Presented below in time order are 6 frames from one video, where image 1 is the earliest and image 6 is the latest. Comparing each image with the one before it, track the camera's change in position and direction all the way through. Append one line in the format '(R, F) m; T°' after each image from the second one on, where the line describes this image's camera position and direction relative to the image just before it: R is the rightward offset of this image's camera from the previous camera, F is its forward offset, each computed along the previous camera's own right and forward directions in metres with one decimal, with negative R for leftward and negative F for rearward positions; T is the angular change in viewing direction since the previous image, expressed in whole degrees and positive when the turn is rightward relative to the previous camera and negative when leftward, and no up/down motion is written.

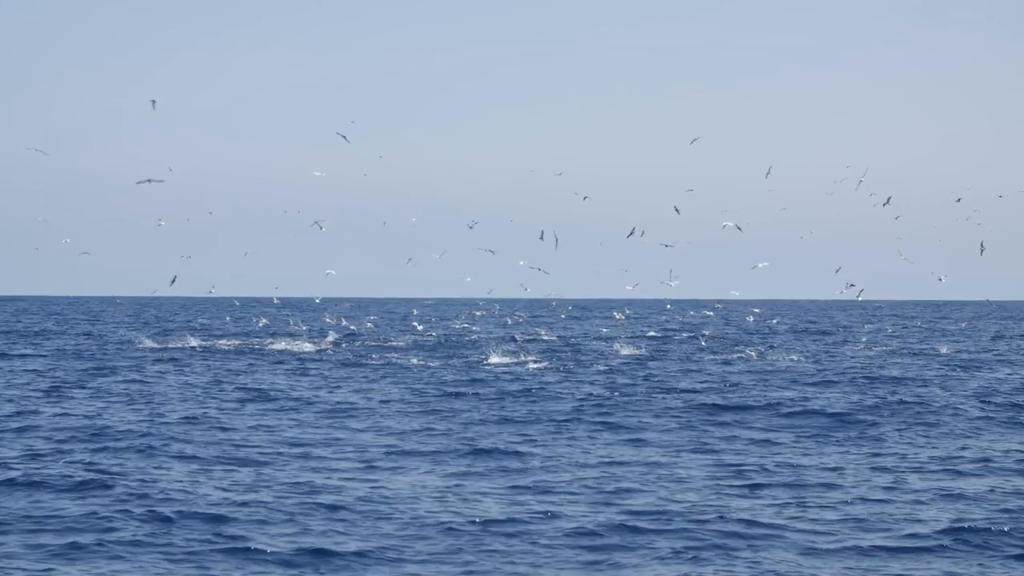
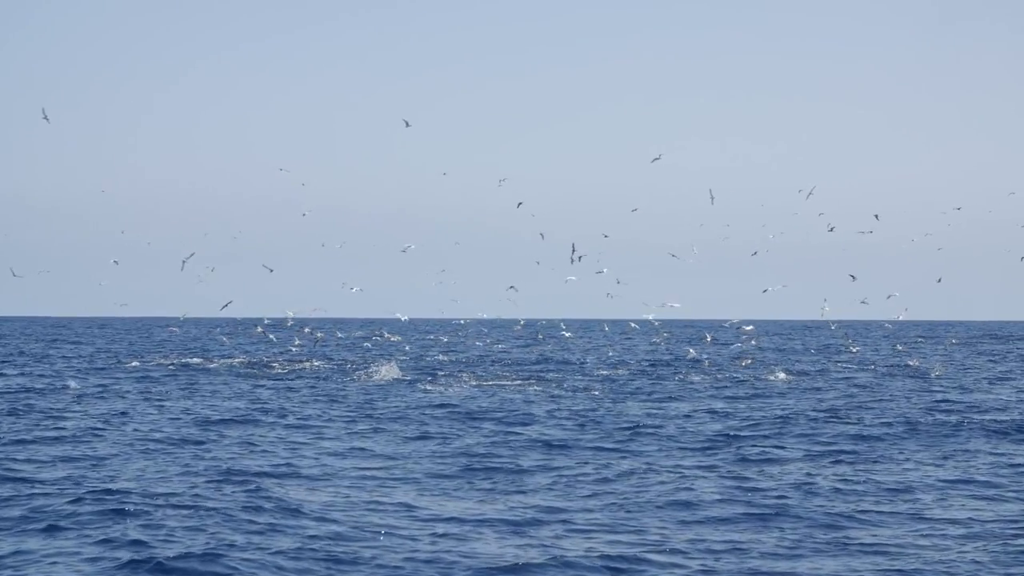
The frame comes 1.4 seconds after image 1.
(-0.1, +0.3) m; +1°
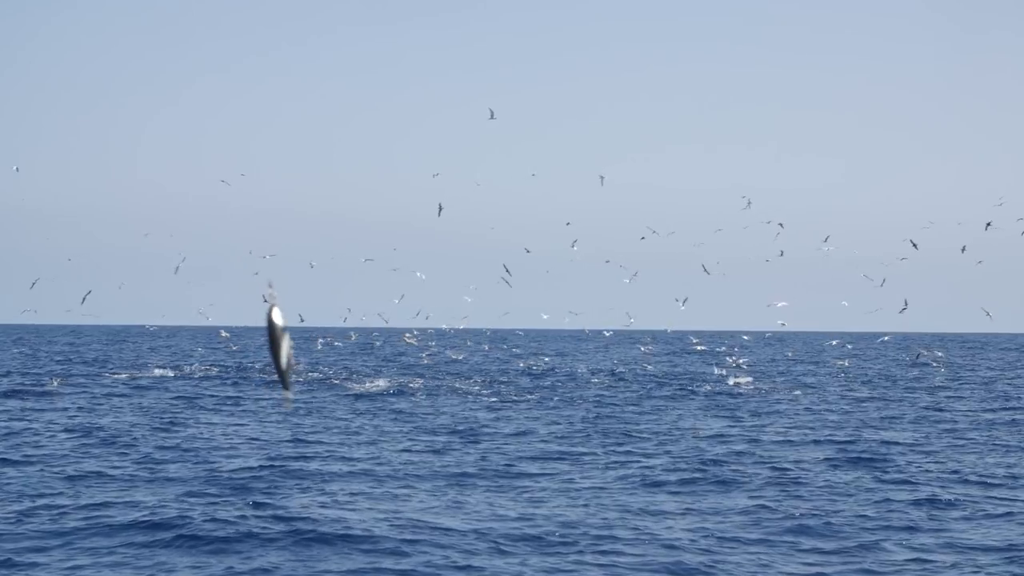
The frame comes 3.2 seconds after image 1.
(-1.9, +3.7) m; +1°
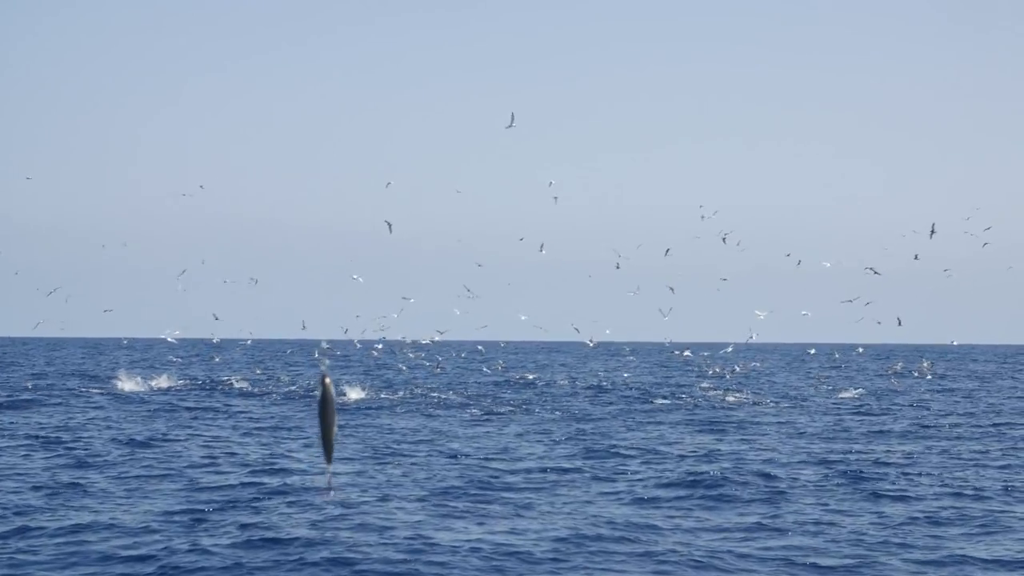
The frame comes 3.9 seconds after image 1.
(-4.3, +9.0) m; +1°
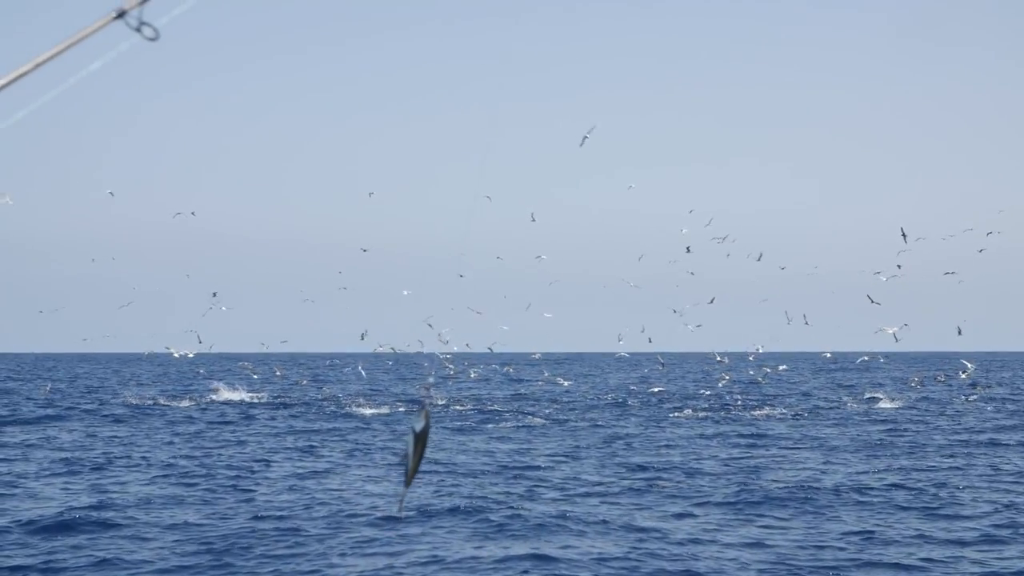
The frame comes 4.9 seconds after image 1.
(+7.3, -13.5) m; -5°
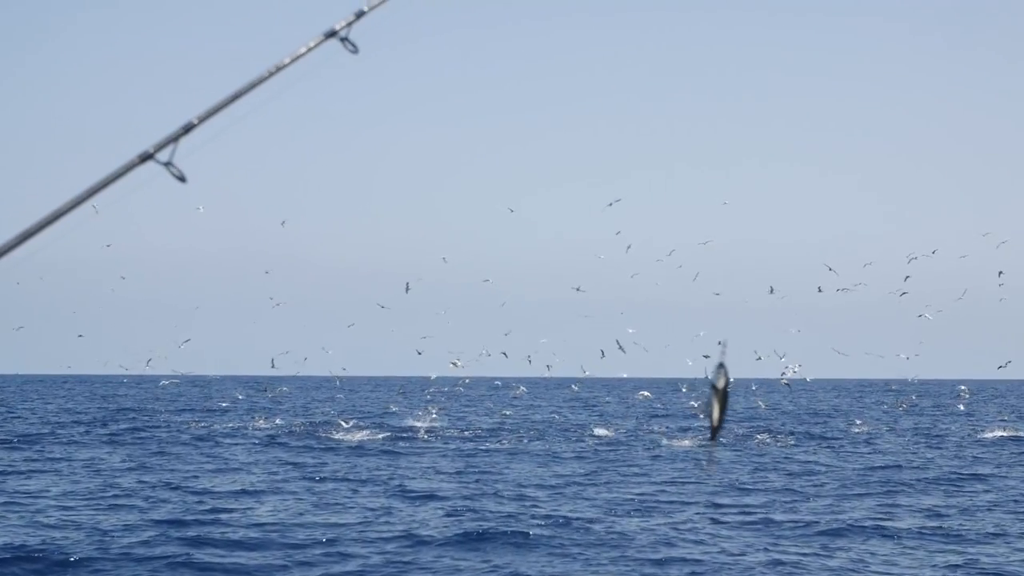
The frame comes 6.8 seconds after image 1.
(+1.0, +0.7) m; -2°
